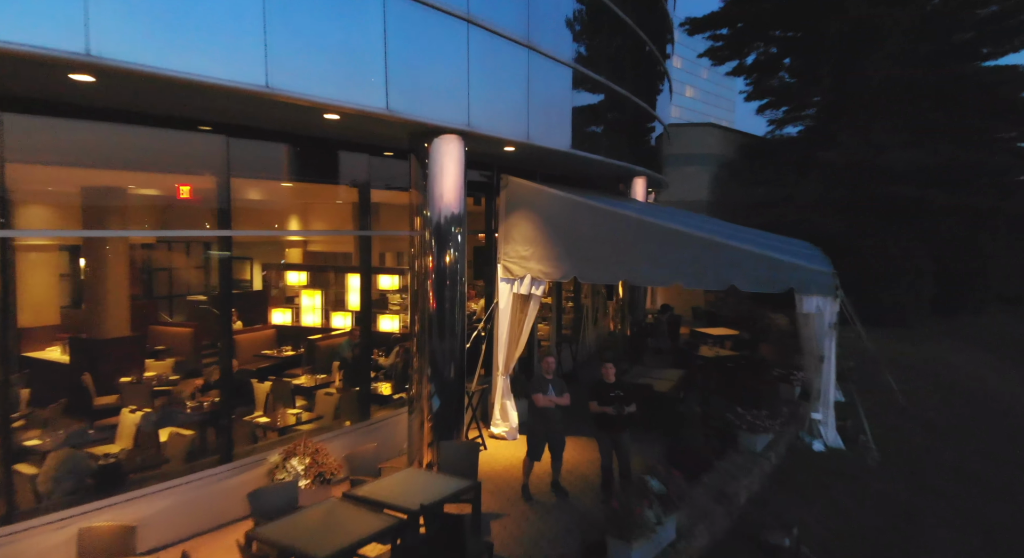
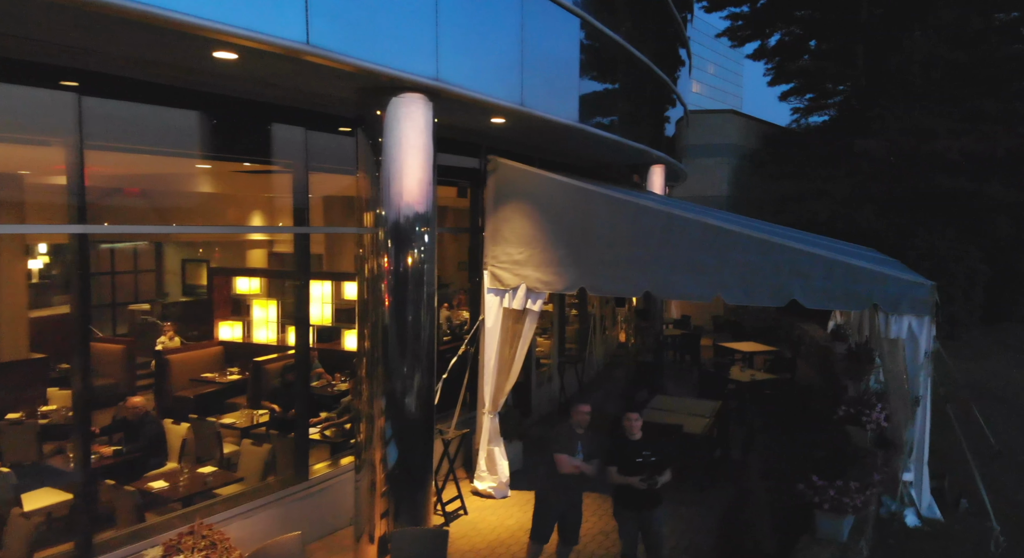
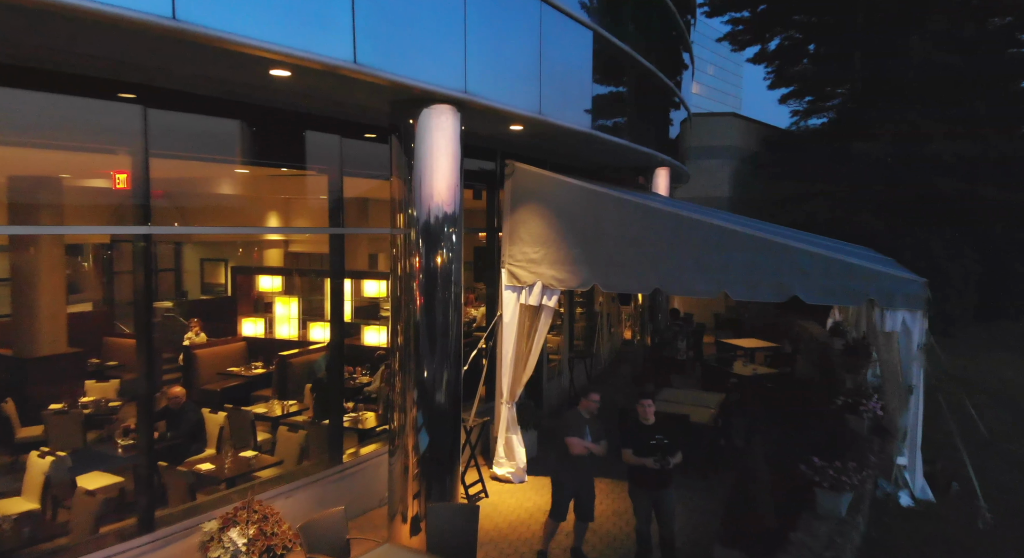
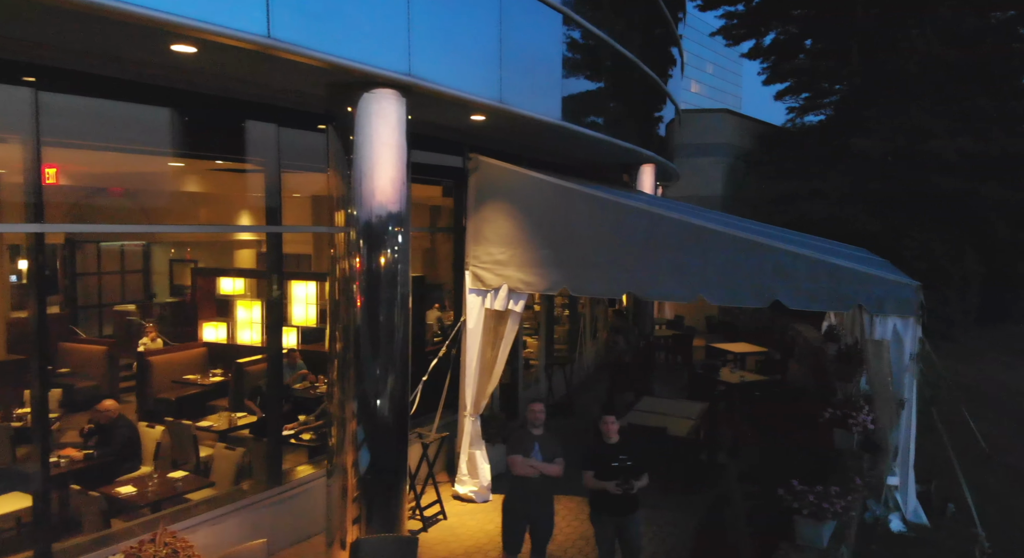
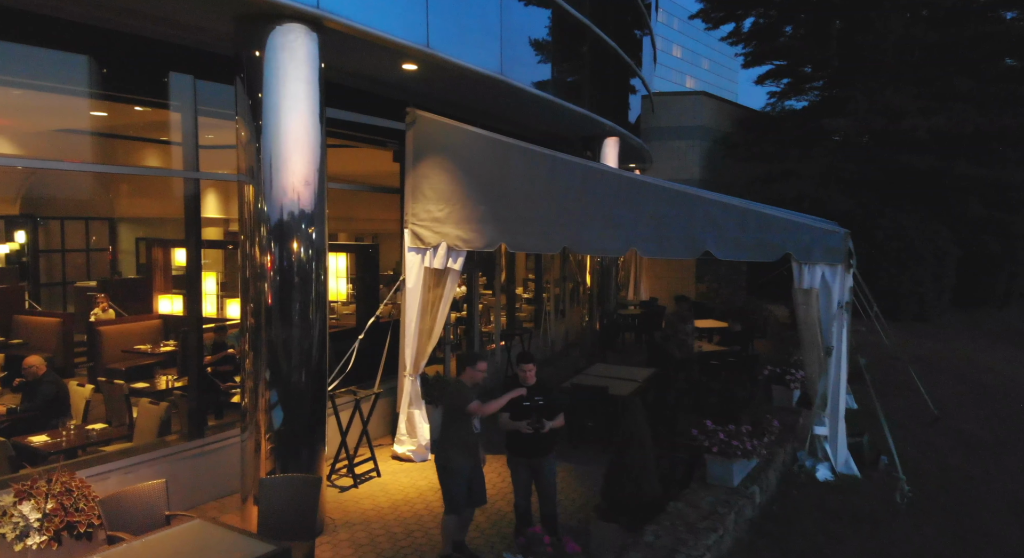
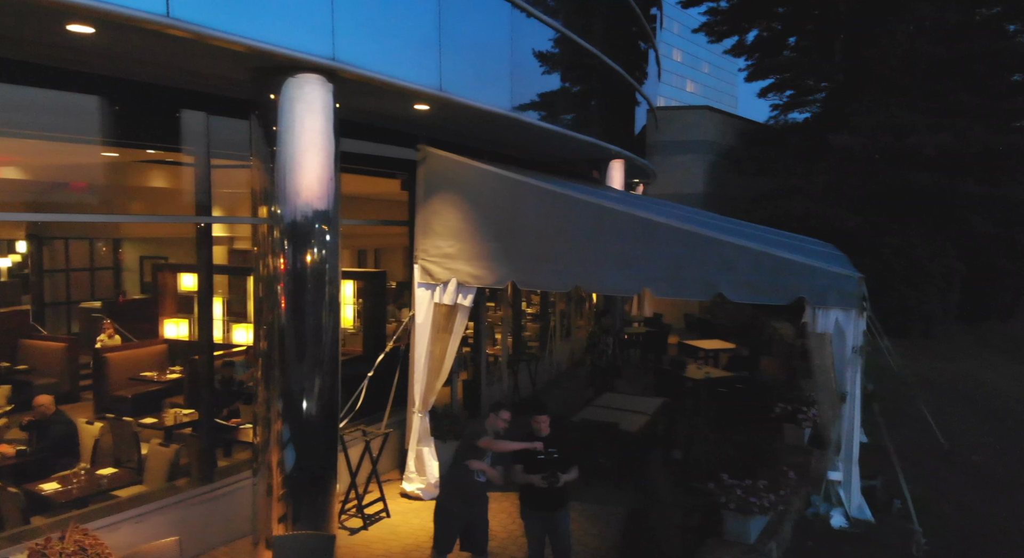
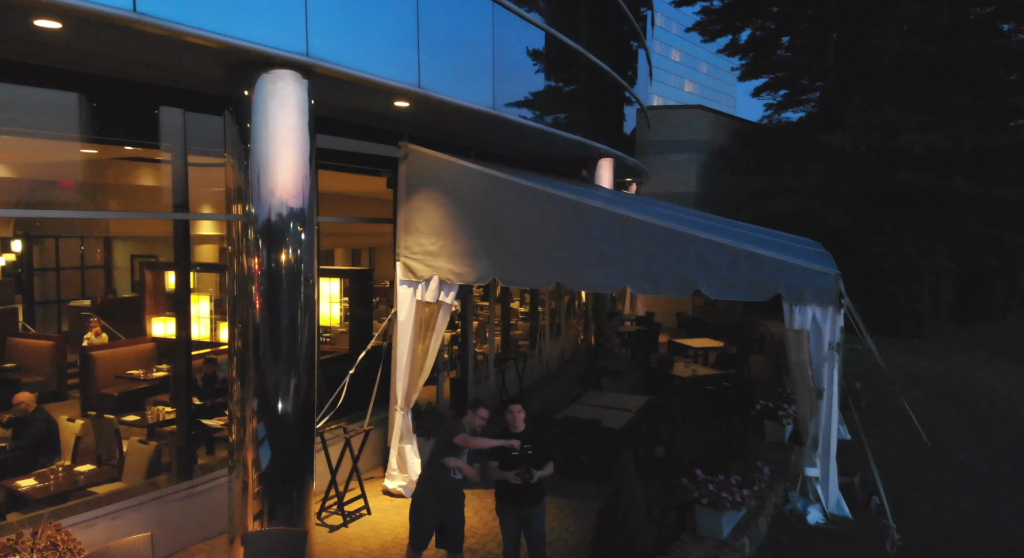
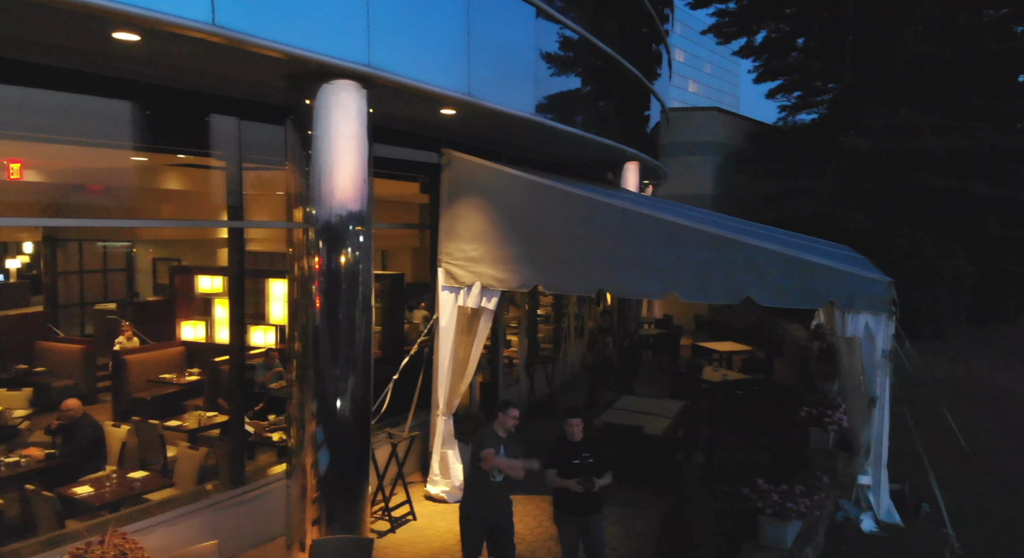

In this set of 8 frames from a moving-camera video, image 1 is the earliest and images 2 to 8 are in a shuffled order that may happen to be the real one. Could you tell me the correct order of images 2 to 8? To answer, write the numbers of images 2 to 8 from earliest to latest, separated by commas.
3, 2, 4, 8, 6, 7, 5
